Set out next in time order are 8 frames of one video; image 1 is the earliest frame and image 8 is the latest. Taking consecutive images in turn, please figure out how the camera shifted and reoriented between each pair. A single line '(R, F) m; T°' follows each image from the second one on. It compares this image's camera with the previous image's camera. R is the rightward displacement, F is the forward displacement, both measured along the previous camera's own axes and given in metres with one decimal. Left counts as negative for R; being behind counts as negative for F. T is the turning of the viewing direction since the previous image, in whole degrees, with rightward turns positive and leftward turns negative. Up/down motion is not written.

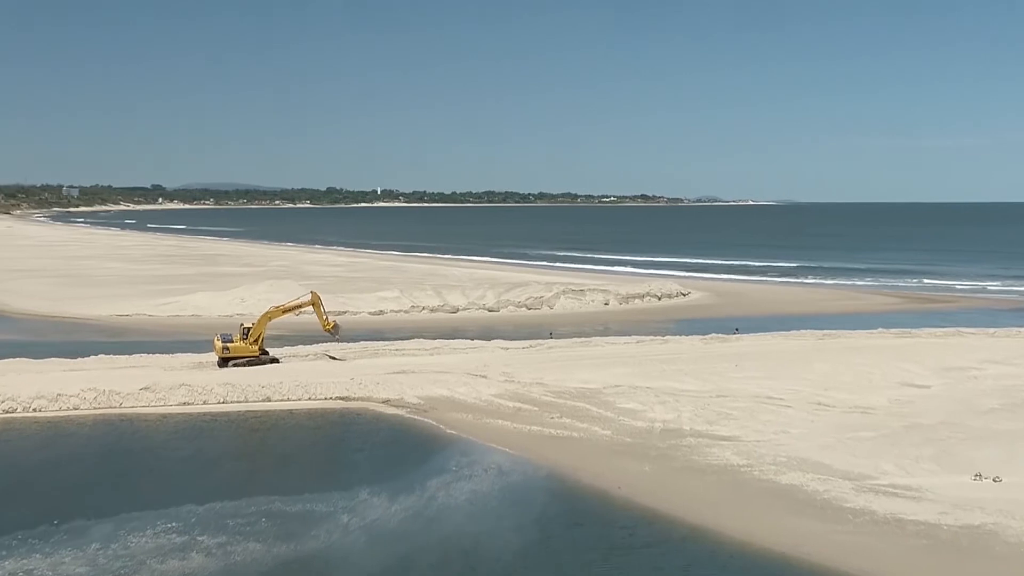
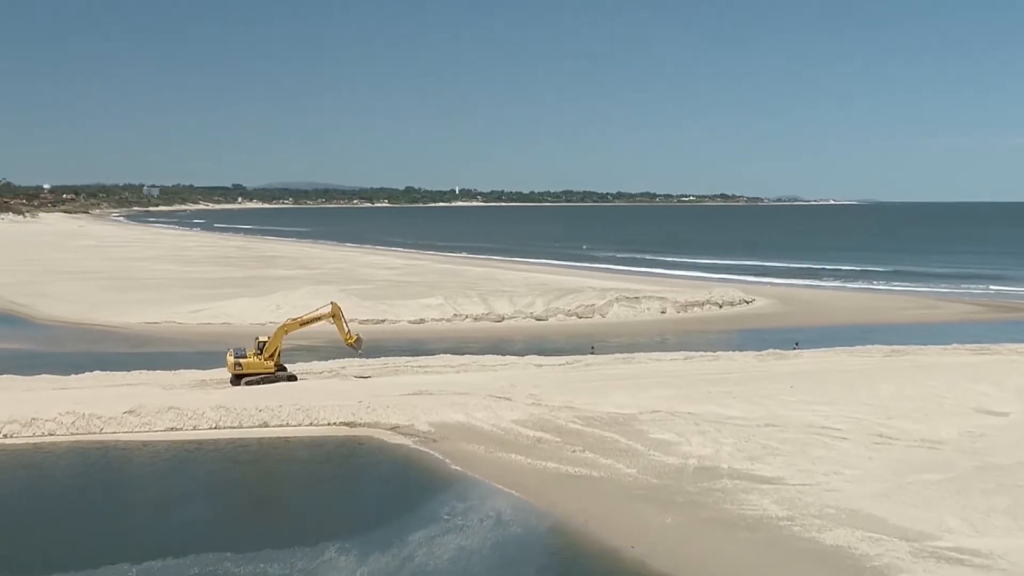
(+0.6, +1.8) m; -3°
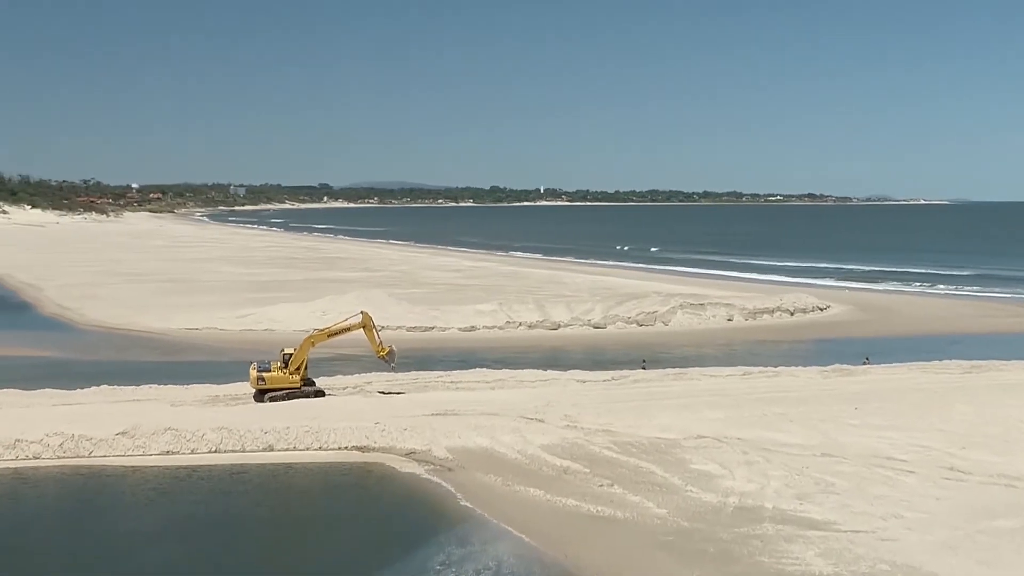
(+0.5, +1.5) m; -3°
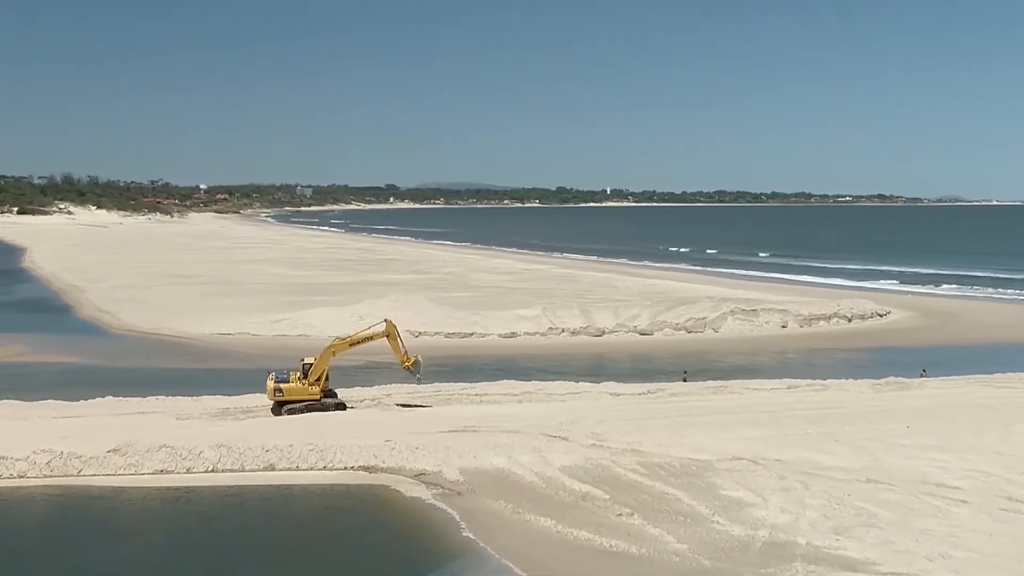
(+0.4, +1.0) m; -3°
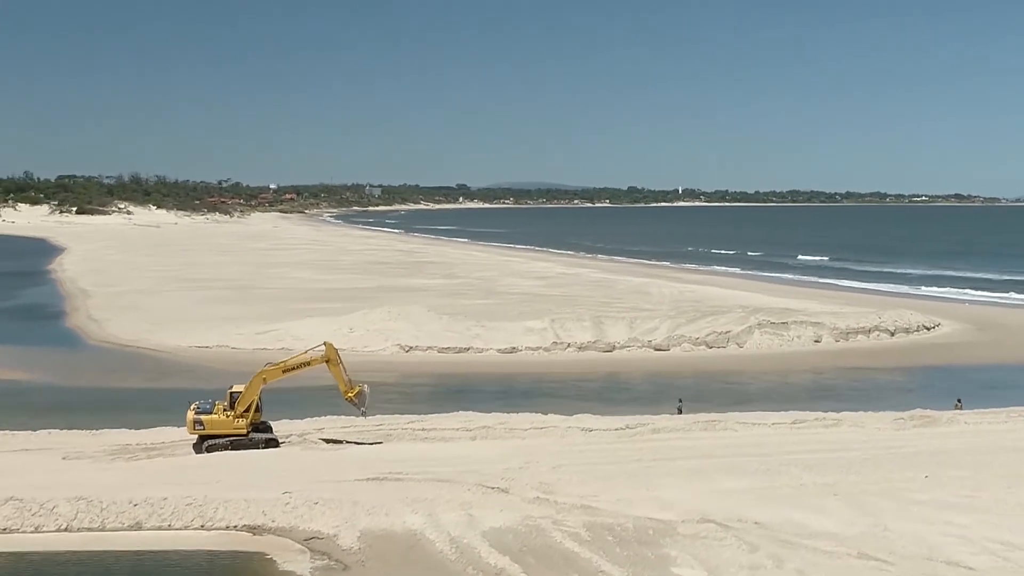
(+1.1, +2.4) m; -3°
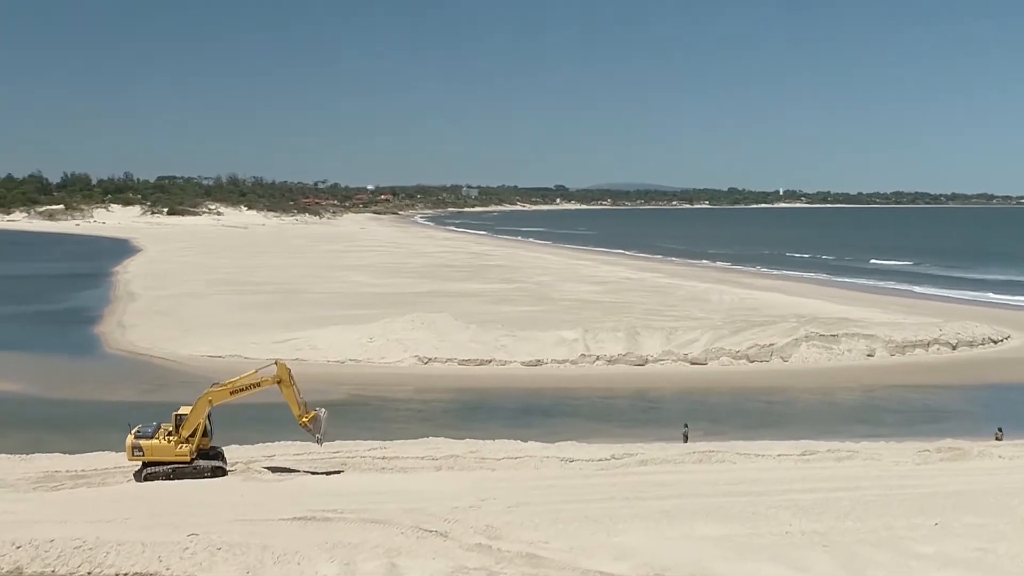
(+1.1, +1.4) m; -4°
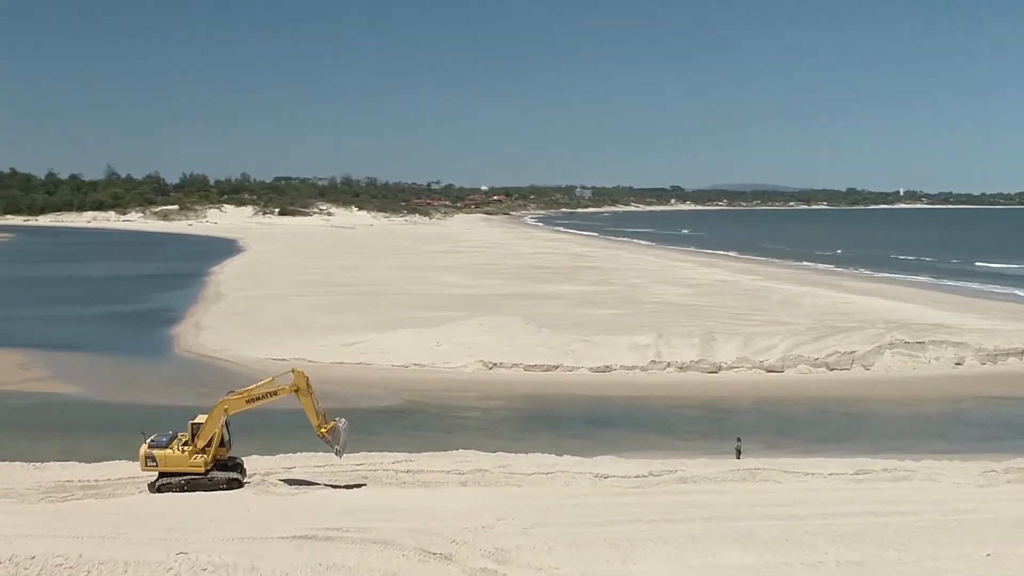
(+0.7, +0.7) m; -4°
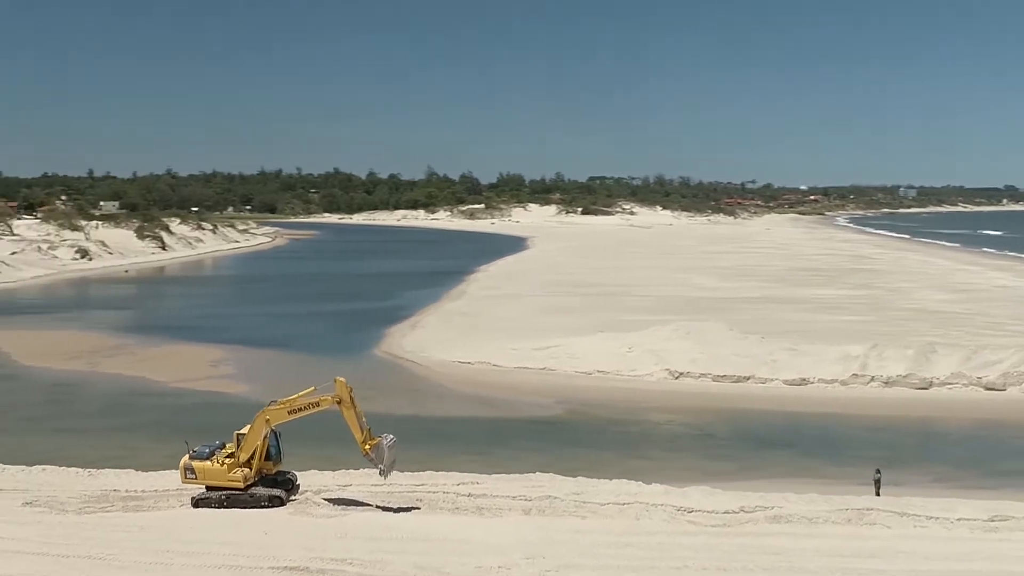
(+1.7, +1.6) m; -12°
